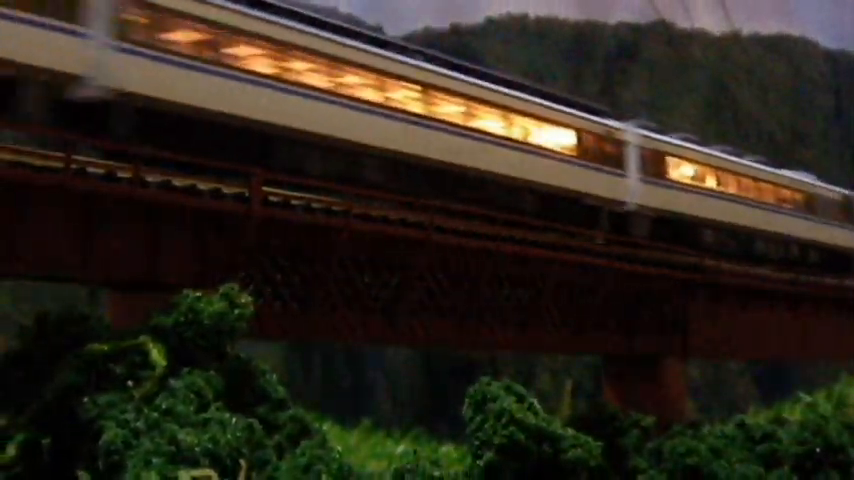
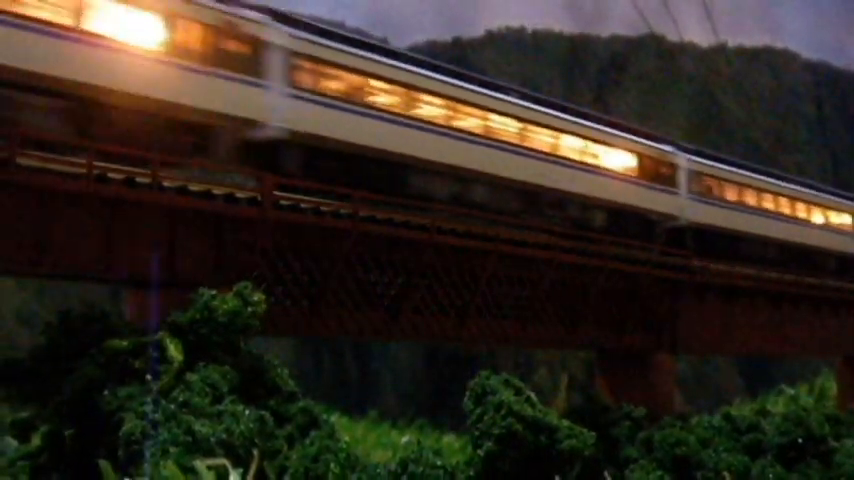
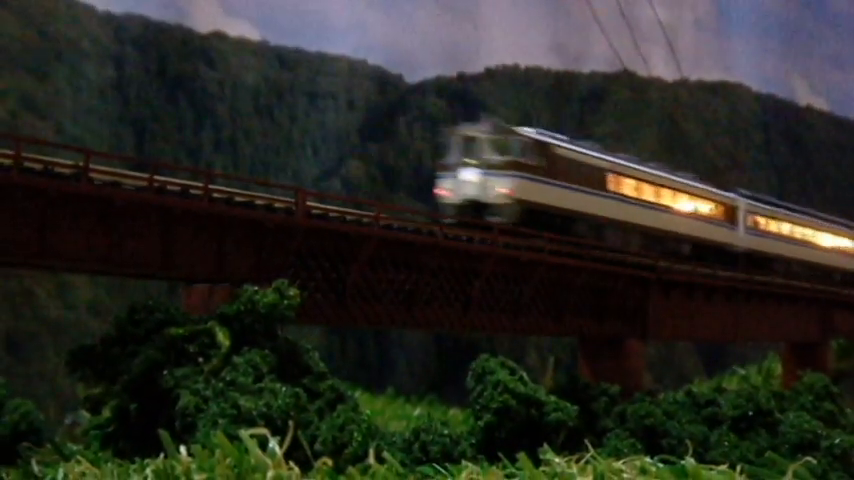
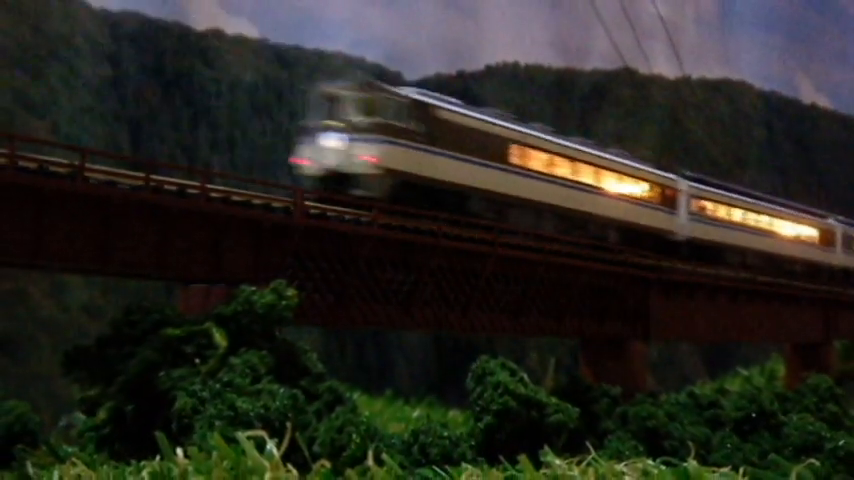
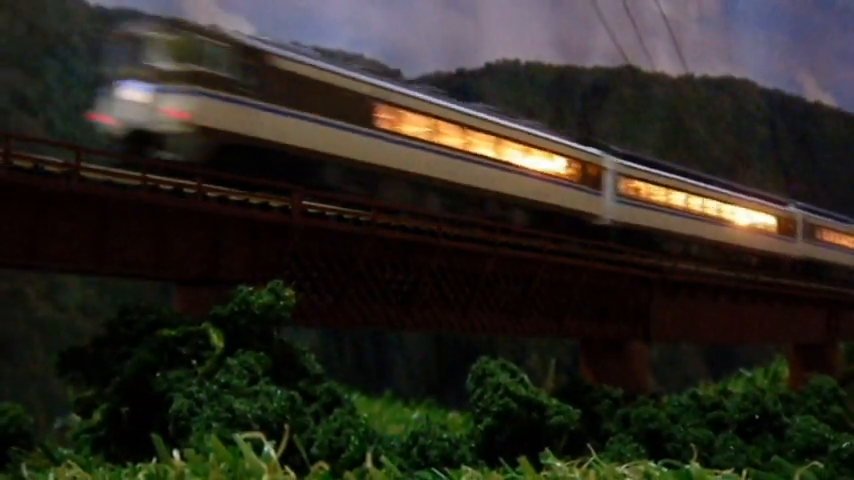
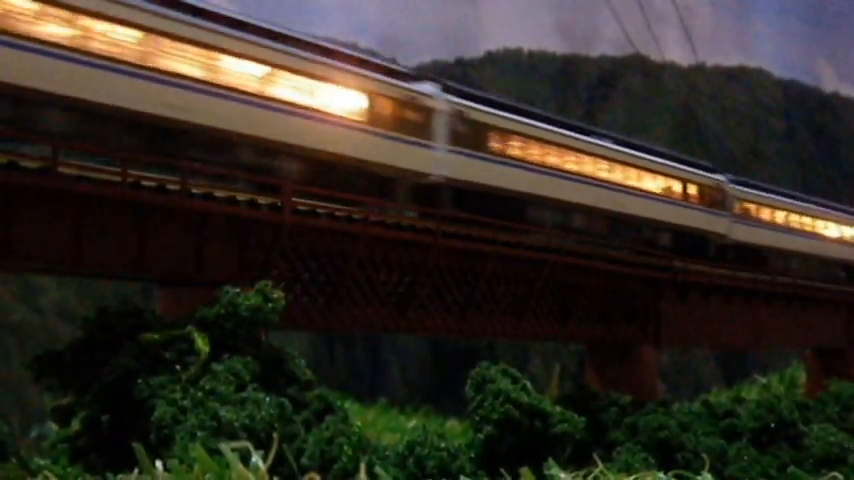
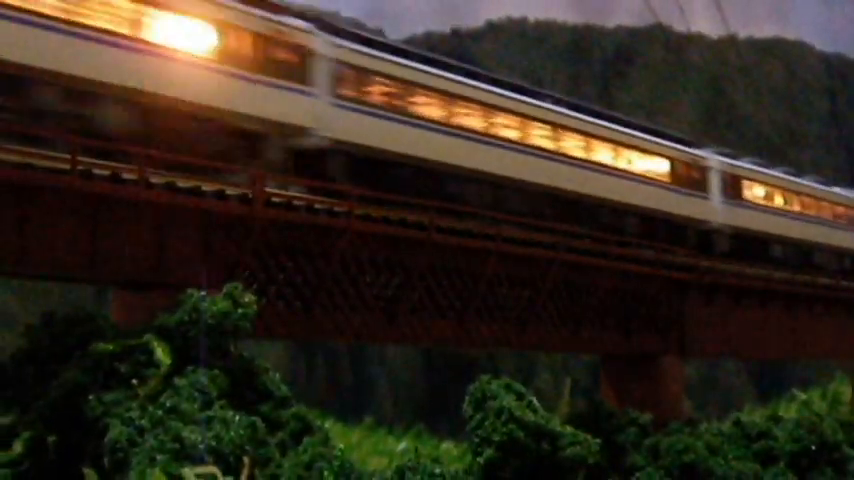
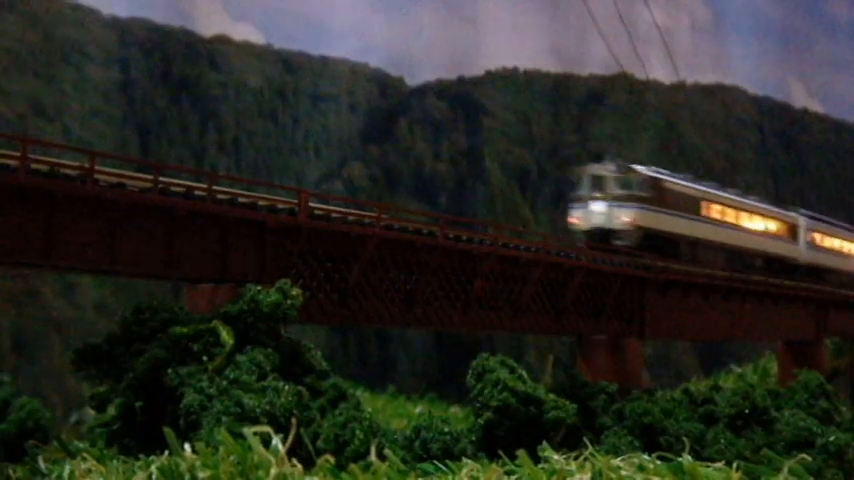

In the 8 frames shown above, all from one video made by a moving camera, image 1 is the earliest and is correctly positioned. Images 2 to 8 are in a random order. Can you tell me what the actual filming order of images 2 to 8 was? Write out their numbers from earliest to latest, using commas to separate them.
7, 2, 6, 5, 4, 3, 8
